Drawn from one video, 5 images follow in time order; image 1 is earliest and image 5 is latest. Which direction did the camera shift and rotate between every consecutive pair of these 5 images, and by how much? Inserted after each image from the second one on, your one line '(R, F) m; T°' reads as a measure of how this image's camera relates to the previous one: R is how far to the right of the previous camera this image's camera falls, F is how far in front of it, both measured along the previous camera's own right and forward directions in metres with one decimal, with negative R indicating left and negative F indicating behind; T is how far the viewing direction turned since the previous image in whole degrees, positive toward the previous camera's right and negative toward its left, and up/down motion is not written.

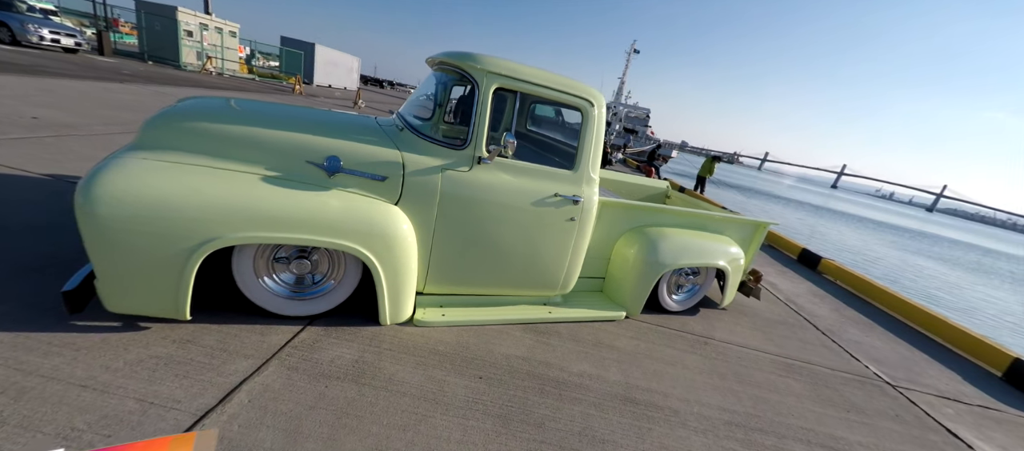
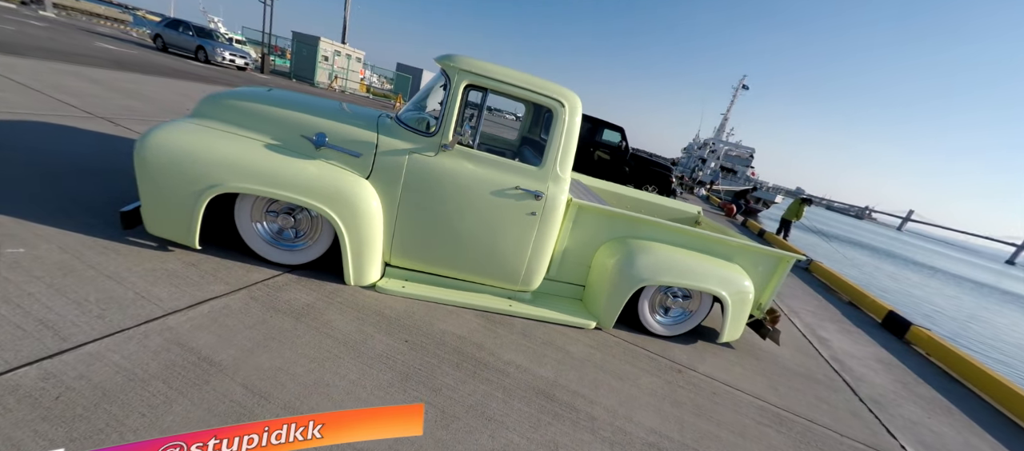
(+0.9, 0.0) m; -13°
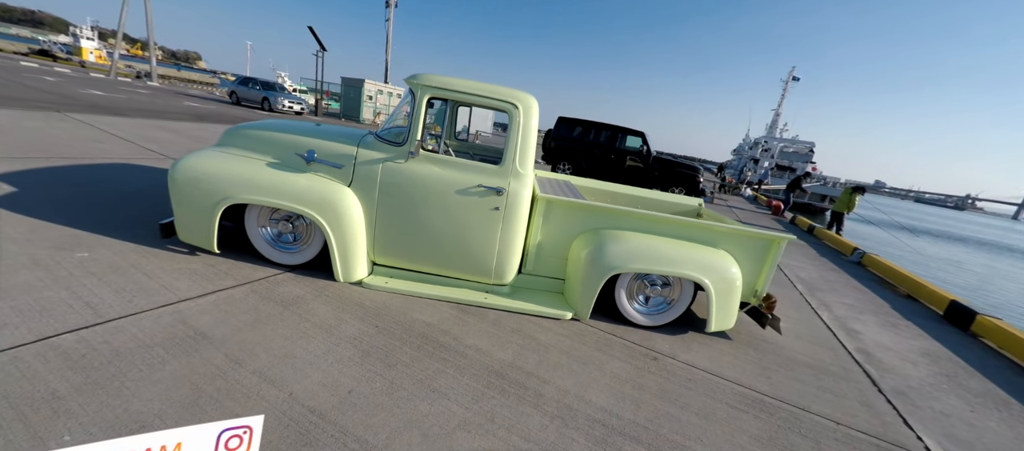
(+0.6, -0.1) m; -7°
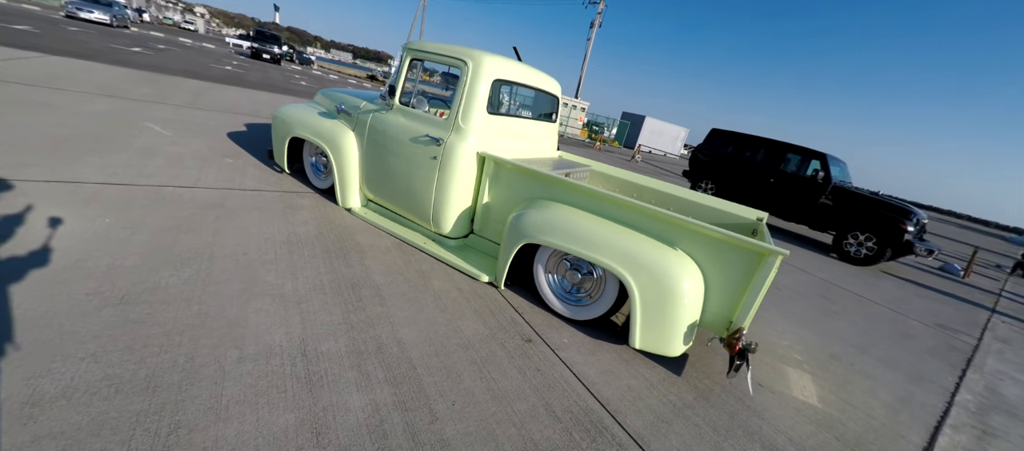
(+2.0, +0.5) m; -28°
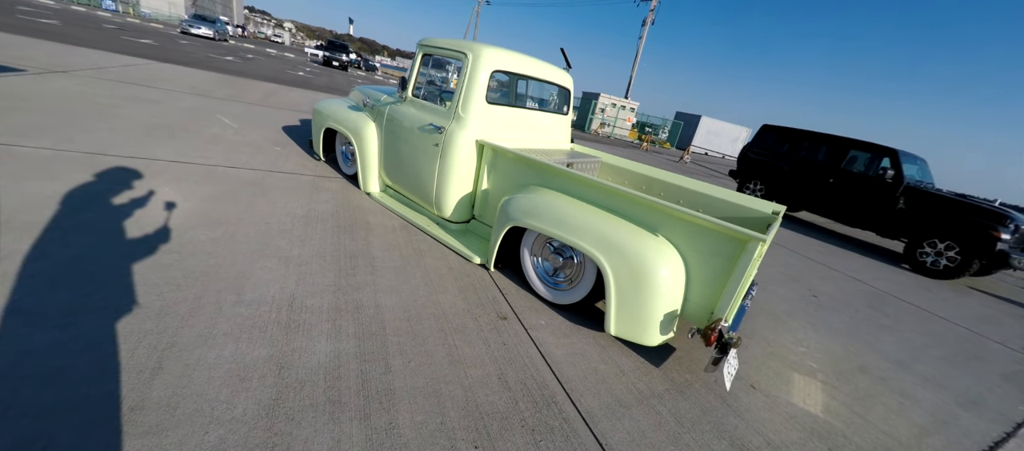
(+0.5, -0.1) m; -8°
